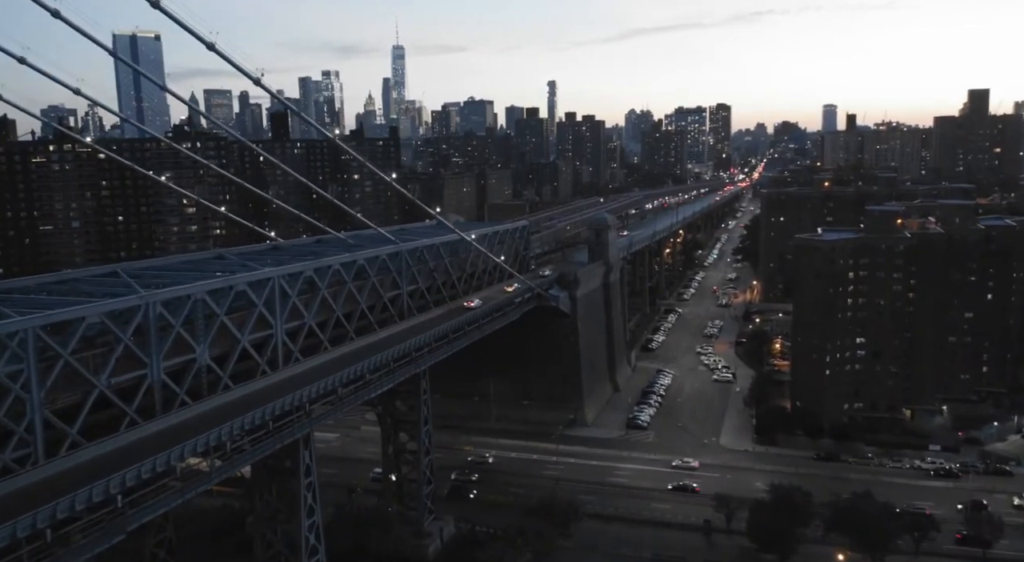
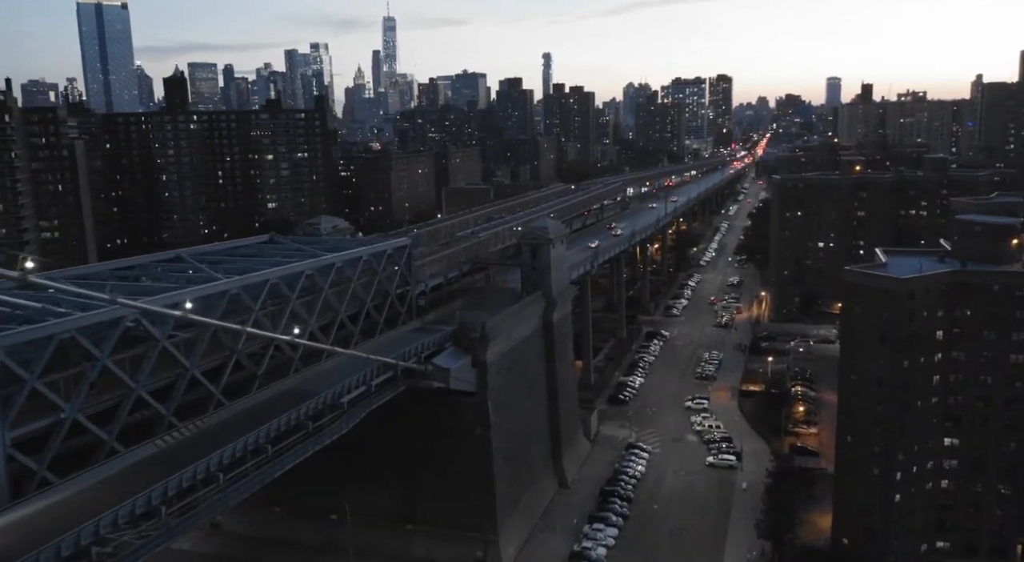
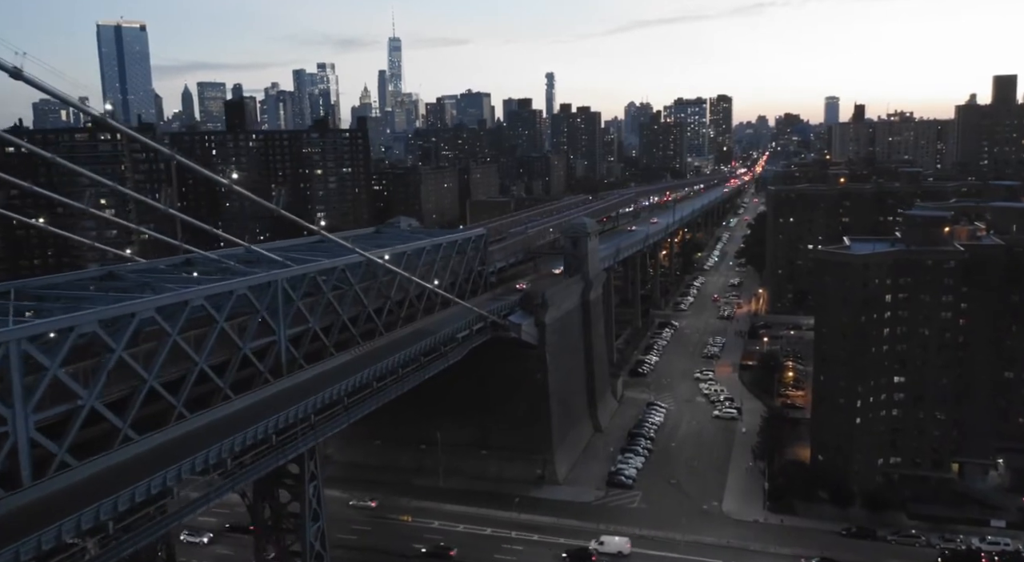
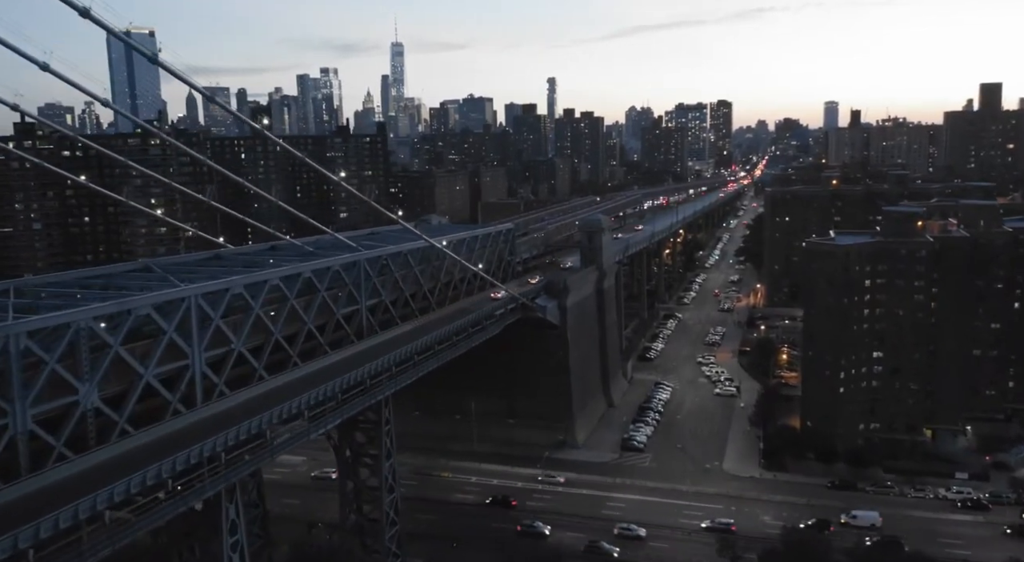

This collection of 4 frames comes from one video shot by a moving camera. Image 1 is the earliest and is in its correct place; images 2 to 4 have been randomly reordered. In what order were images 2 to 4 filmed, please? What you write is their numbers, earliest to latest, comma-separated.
4, 3, 2
